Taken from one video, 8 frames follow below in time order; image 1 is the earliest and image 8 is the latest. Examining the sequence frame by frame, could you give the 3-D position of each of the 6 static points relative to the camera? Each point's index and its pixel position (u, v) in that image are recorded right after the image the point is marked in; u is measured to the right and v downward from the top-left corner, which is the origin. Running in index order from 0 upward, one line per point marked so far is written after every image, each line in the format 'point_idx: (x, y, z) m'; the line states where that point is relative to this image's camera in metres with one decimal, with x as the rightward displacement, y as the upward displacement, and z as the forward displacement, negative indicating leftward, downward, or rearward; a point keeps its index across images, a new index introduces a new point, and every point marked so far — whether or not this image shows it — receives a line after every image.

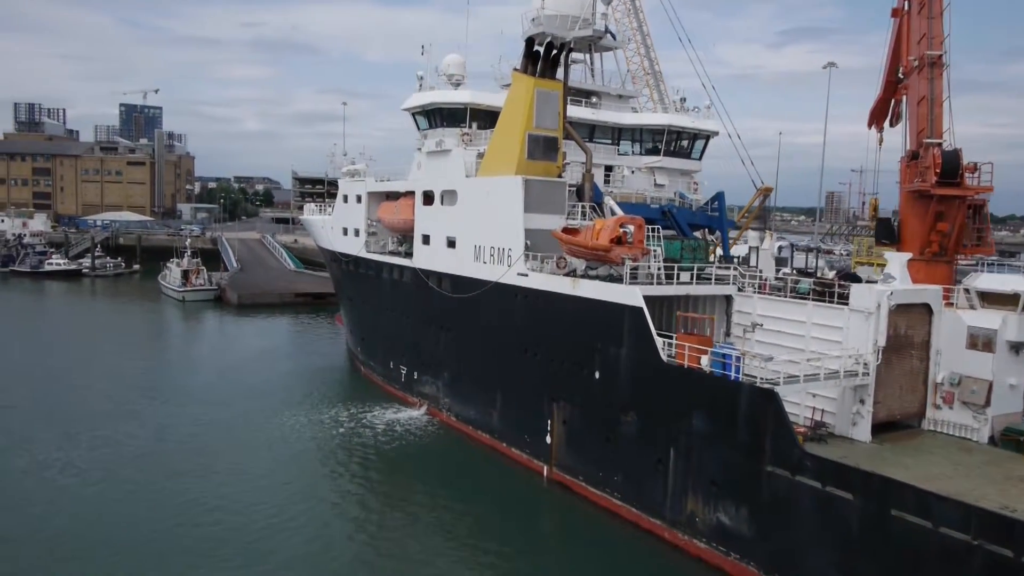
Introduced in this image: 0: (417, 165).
0: (-1.8, +2.3, +15.6) m
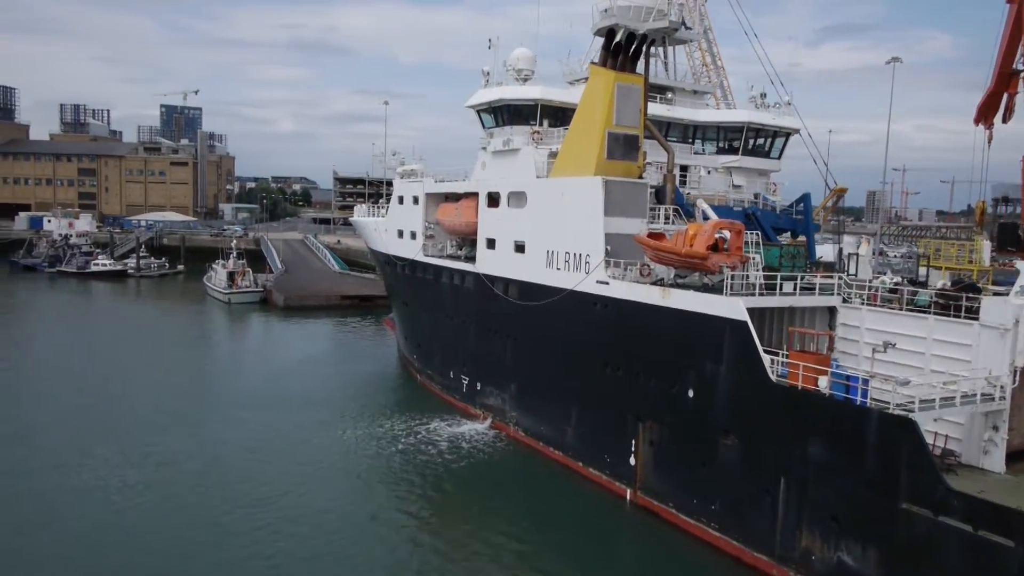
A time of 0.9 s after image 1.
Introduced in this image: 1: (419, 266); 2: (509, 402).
0: (-0.6, +2.2, +14.9) m
1: (-1.9, +0.4, +16.9) m
2: (0.0, -1.9, +13.6) m
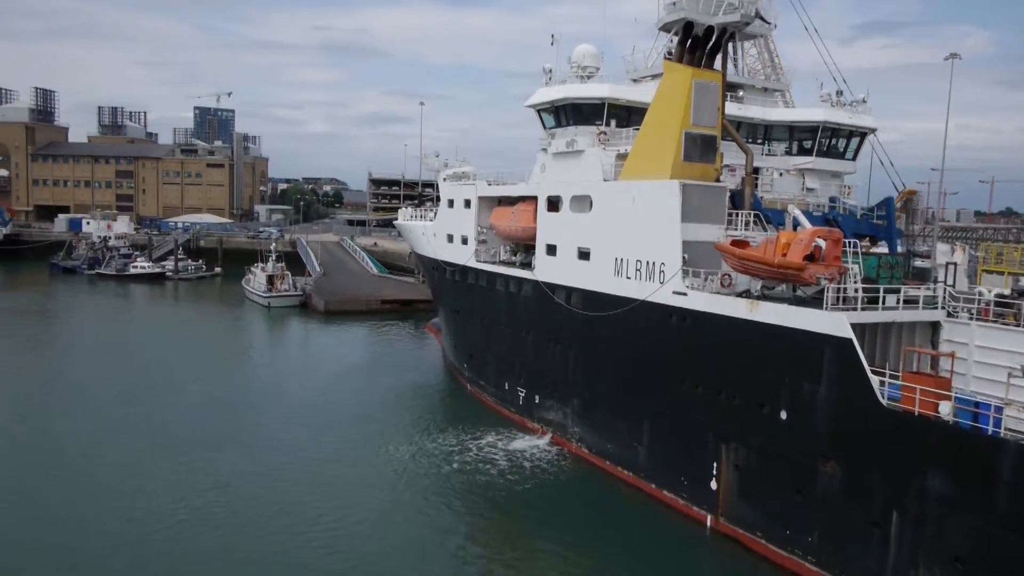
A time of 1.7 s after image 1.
0: (+0.5, +2.1, +14.2) m
1: (-0.8, +0.3, +16.3) m
2: (+0.9, -2.0, +12.9) m
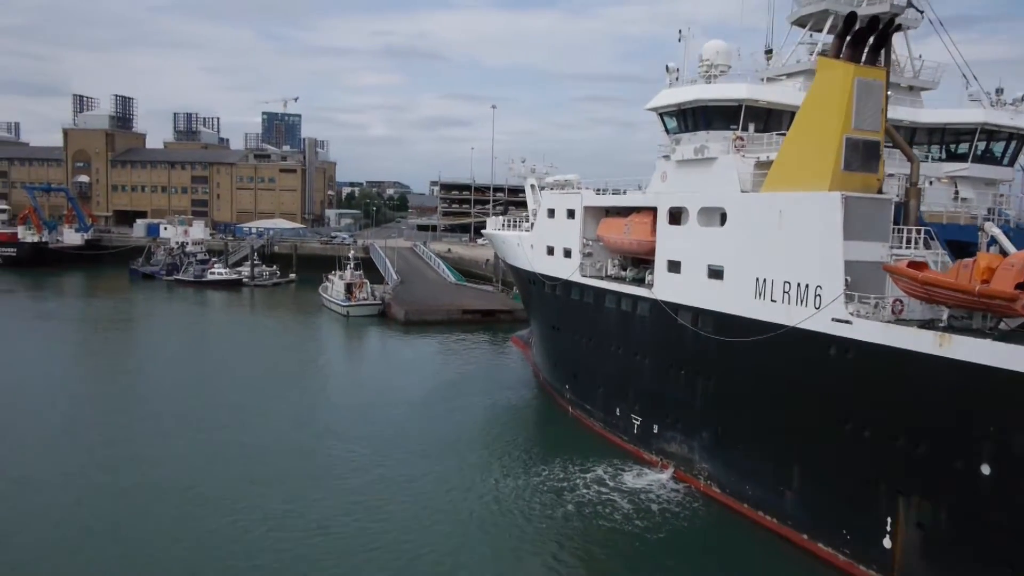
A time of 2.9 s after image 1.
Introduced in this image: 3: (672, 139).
0: (+2.3, +1.8, +13.1) m
1: (+1.1, 0.0, +15.2) m
2: (+2.6, -2.3, +11.7) m
3: (+2.4, +2.2, +12.5) m
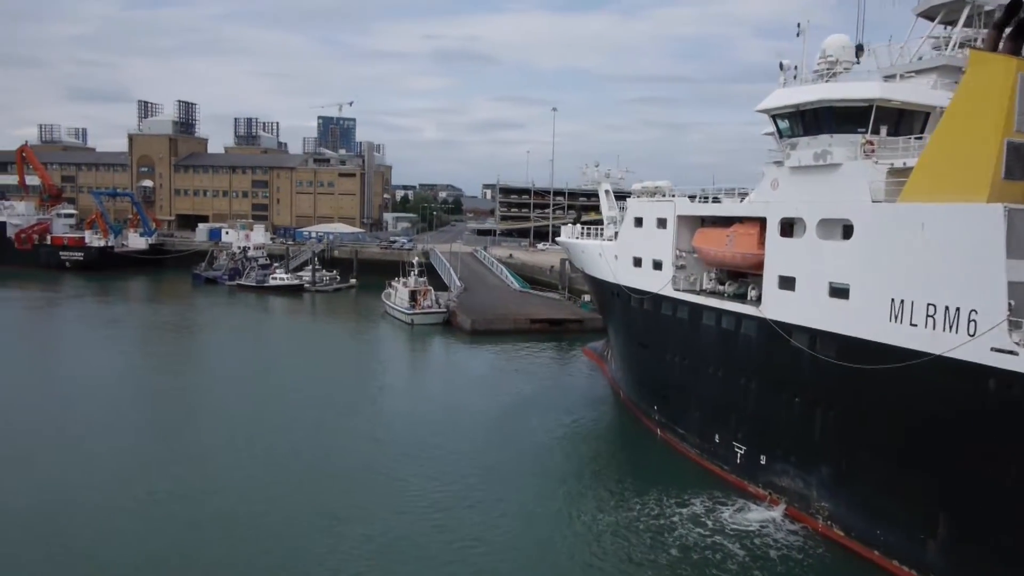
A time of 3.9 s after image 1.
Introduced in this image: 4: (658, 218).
0: (+3.6, +1.5, +12.0) m
1: (+2.6, -0.2, +14.2) m
2: (+3.9, -2.5, +10.6) m
3: (+3.7, +2.0, +11.4) m
4: (+2.6, +1.2, +14.6) m
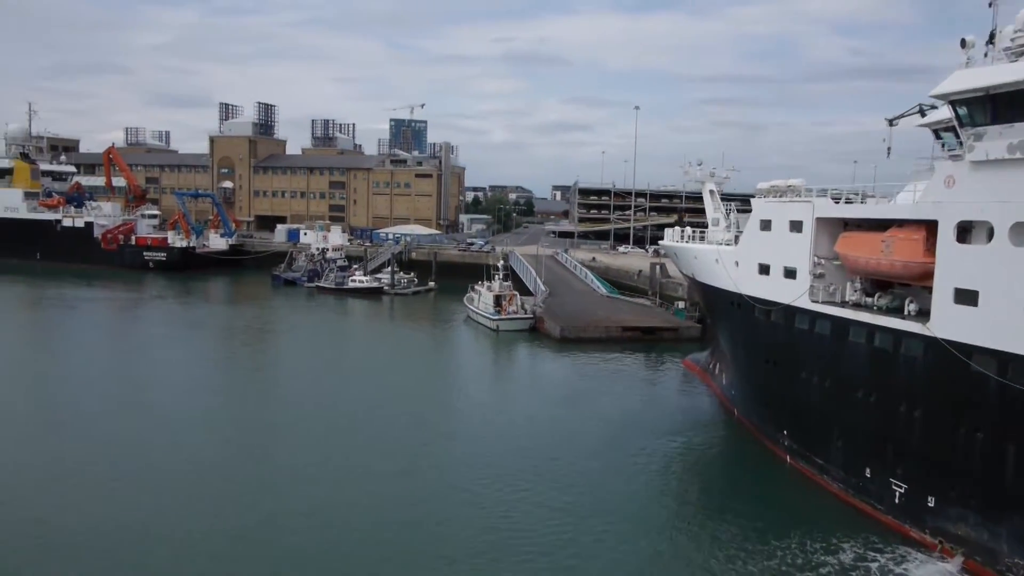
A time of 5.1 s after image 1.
0: (+5.2, +1.3, +10.4) m
1: (+4.4, -0.4, +12.7) m
2: (+5.3, -2.7, +9.0) m
3: (+5.3, +1.8, +9.8) m
4: (+4.4, +1.1, +13.0) m
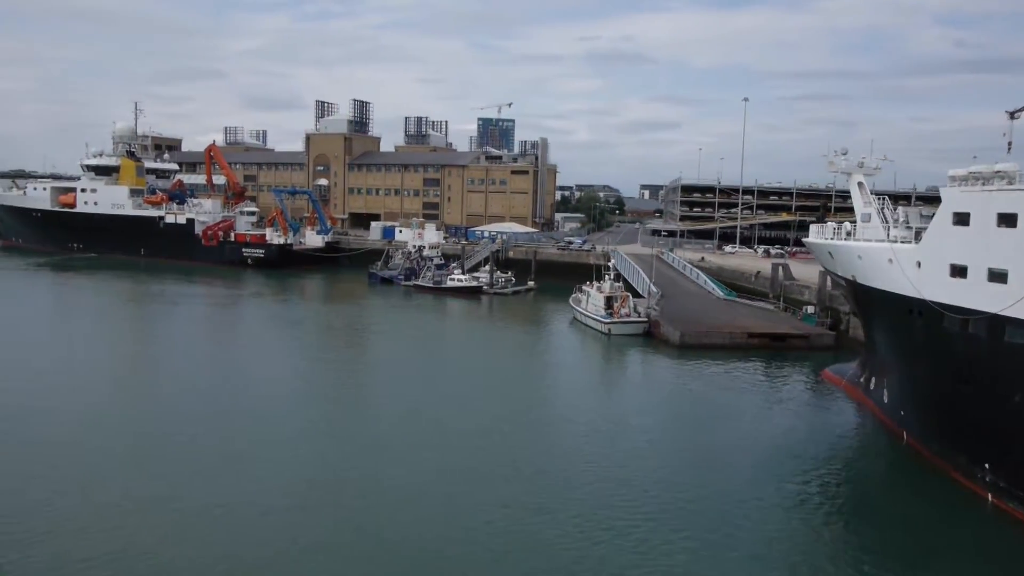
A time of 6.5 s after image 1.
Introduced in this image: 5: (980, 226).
0: (+7.0, +1.3, +8.2) m
1: (+6.3, -0.5, +10.5) m
2: (+6.9, -2.8, +6.8) m
3: (+7.0, +1.7, +7.6) m
4: (+6.4, +1.0, +10.9) m
5: (+6.3, +0.8, +11.2) m
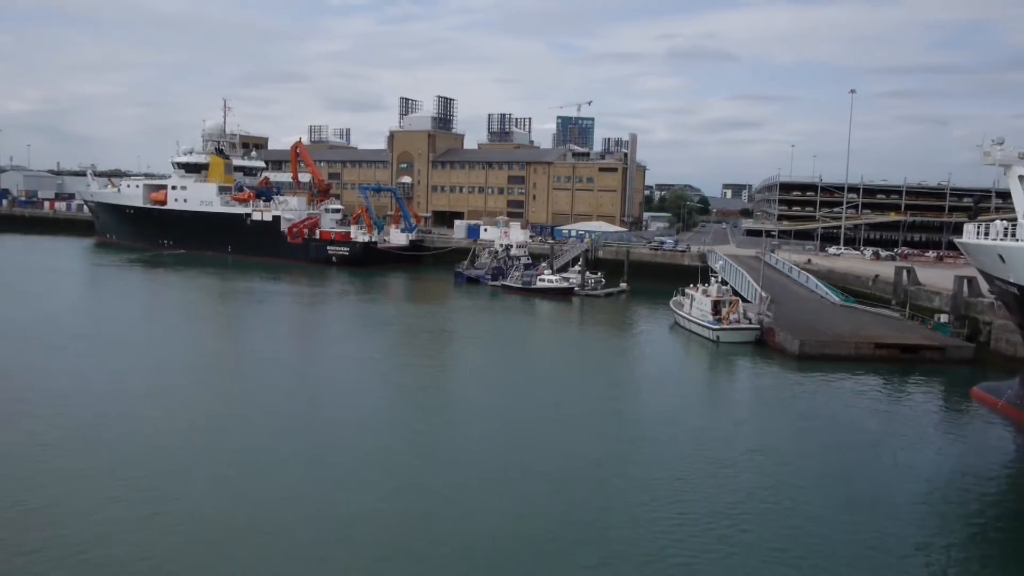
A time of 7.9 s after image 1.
0: (+8.3, +1.1, +6.0) m
1: (+7.8, -0.6, +8.4) m
2: (+8.0, -2.9, +4.6) m
3: (+8.2, +1.6, +5.5) m
4: (+7.9, +0.8, +8.8) m
5: (+7.8, +0.7, +9.1) m
